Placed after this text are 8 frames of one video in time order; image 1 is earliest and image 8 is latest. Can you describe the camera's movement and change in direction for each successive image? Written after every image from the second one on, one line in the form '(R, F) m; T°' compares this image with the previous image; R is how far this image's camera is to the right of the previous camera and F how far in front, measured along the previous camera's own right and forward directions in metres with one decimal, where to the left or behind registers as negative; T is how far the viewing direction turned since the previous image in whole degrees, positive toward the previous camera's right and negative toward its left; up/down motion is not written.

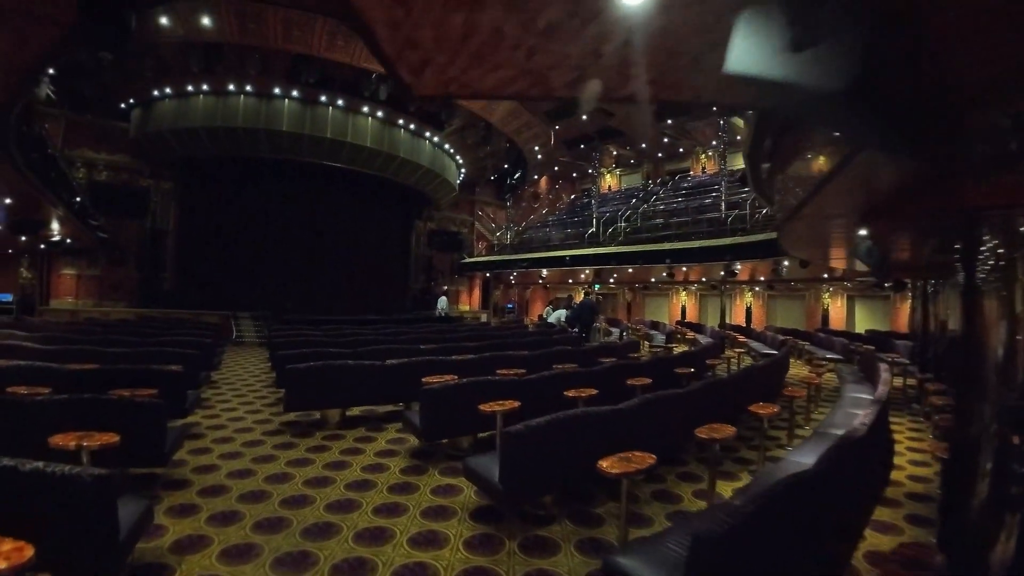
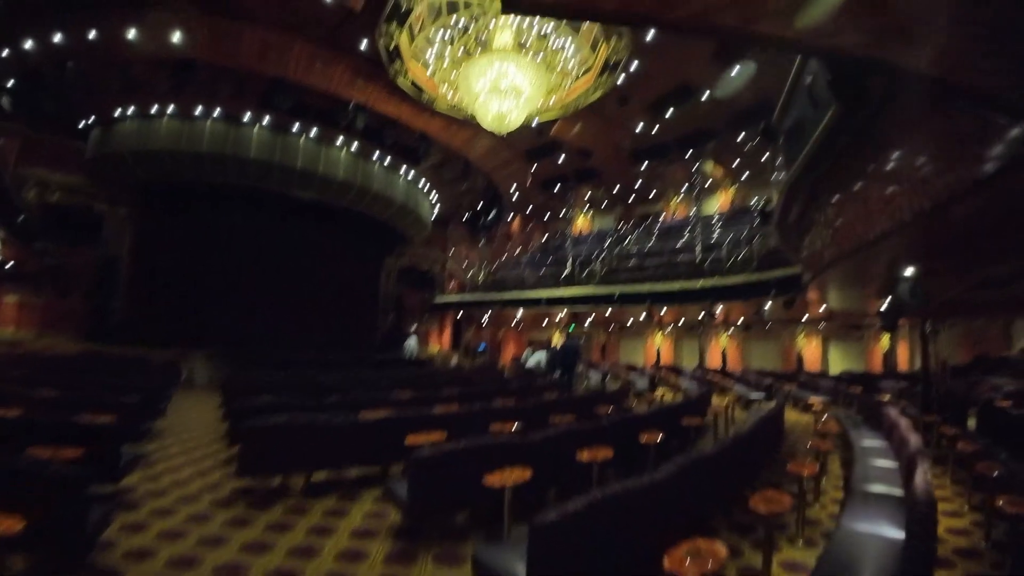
(-0.3, +0.5) m; +4°
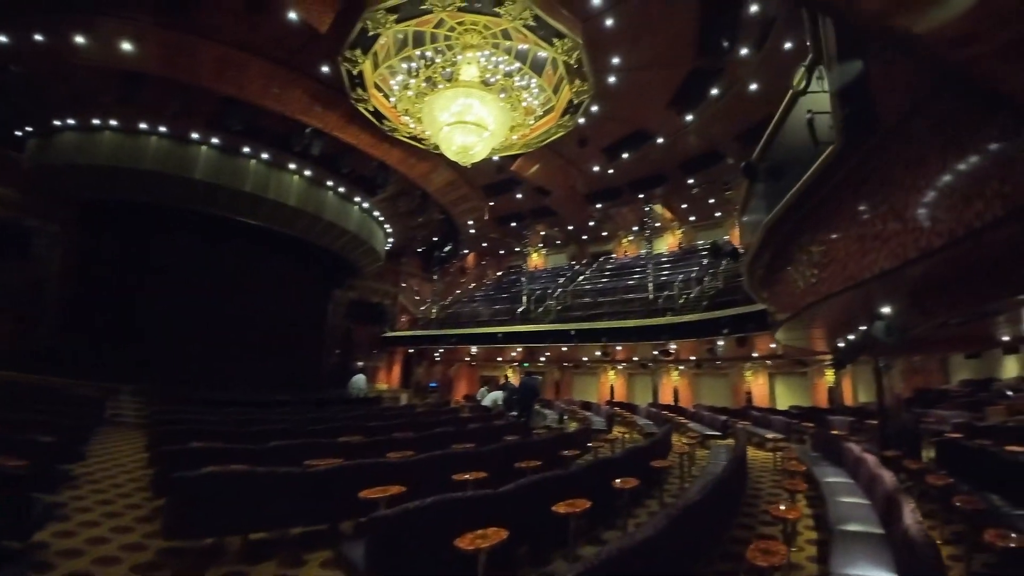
(-0.2, +0.2) m; +6°
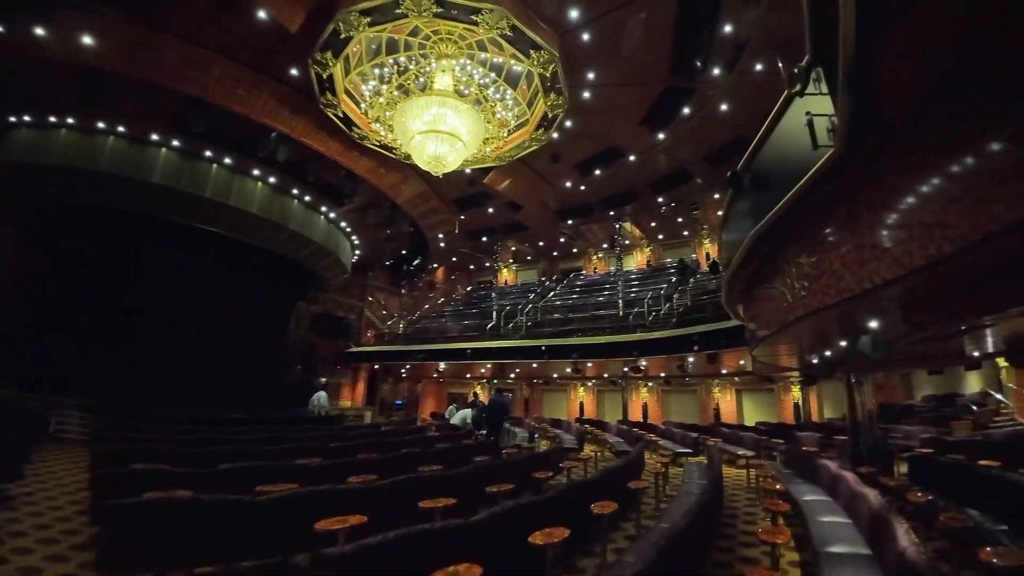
(-0.1, +0.2) m; +4°
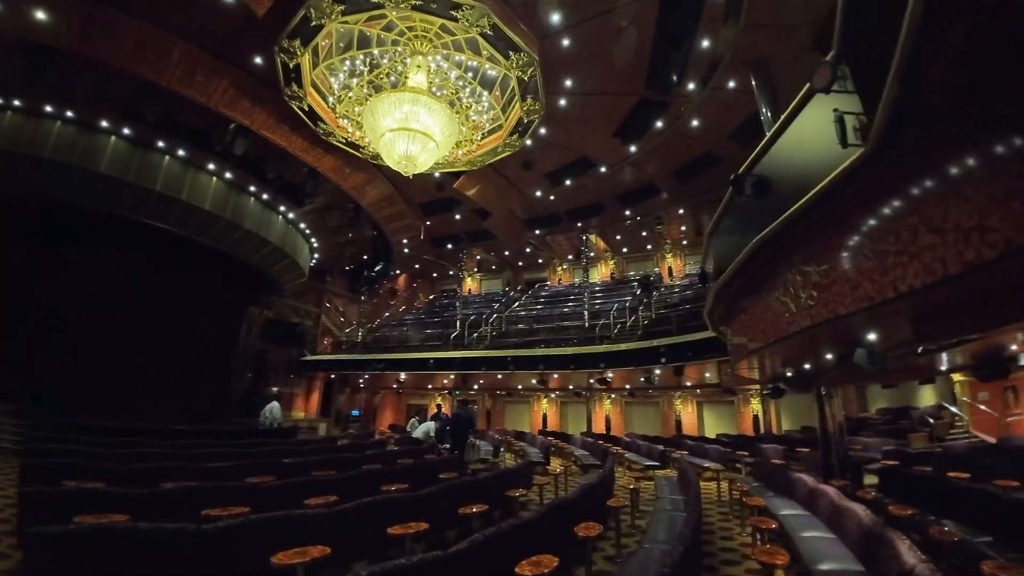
(-0.2, +0.3) m; +5°
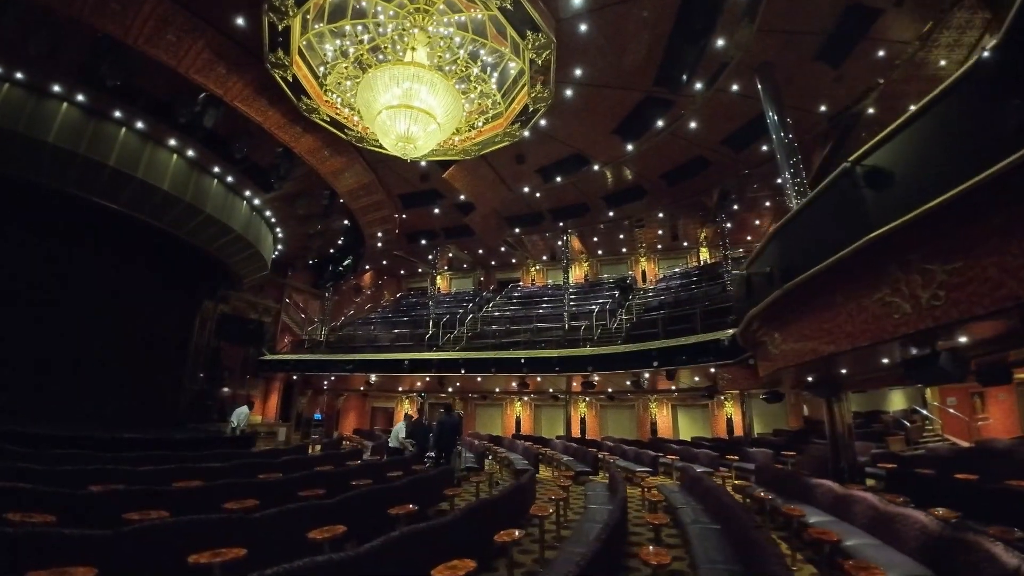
(-0.7, +0.5) m; +6°
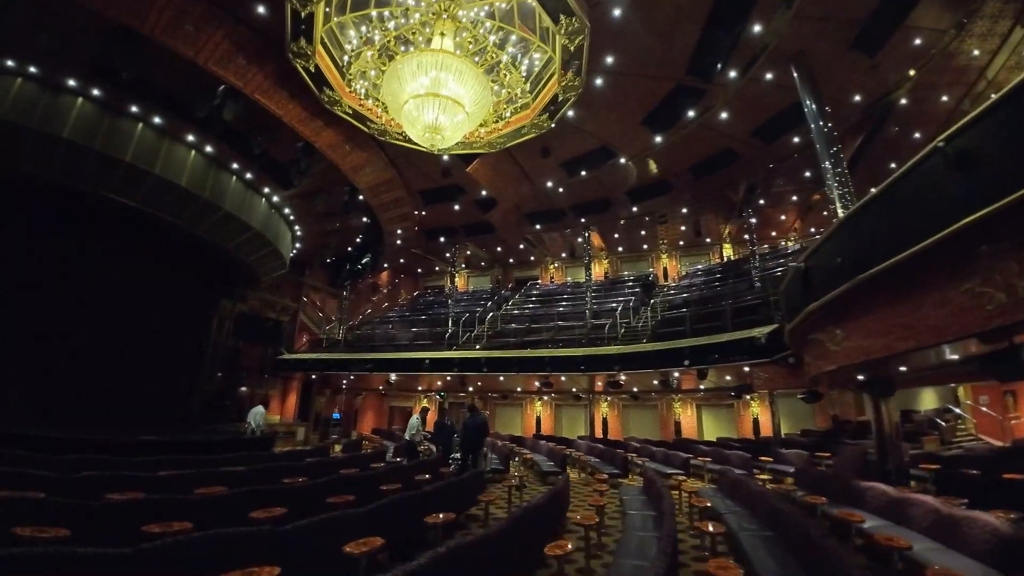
(-0.3, +0.2) m; -1°
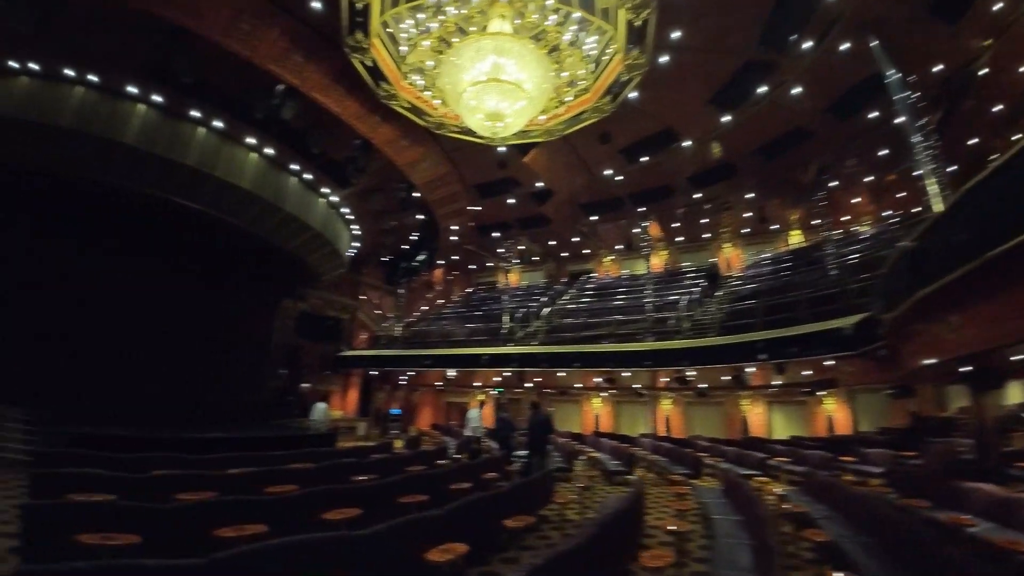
(-0.3, +0.2) m; -6°
